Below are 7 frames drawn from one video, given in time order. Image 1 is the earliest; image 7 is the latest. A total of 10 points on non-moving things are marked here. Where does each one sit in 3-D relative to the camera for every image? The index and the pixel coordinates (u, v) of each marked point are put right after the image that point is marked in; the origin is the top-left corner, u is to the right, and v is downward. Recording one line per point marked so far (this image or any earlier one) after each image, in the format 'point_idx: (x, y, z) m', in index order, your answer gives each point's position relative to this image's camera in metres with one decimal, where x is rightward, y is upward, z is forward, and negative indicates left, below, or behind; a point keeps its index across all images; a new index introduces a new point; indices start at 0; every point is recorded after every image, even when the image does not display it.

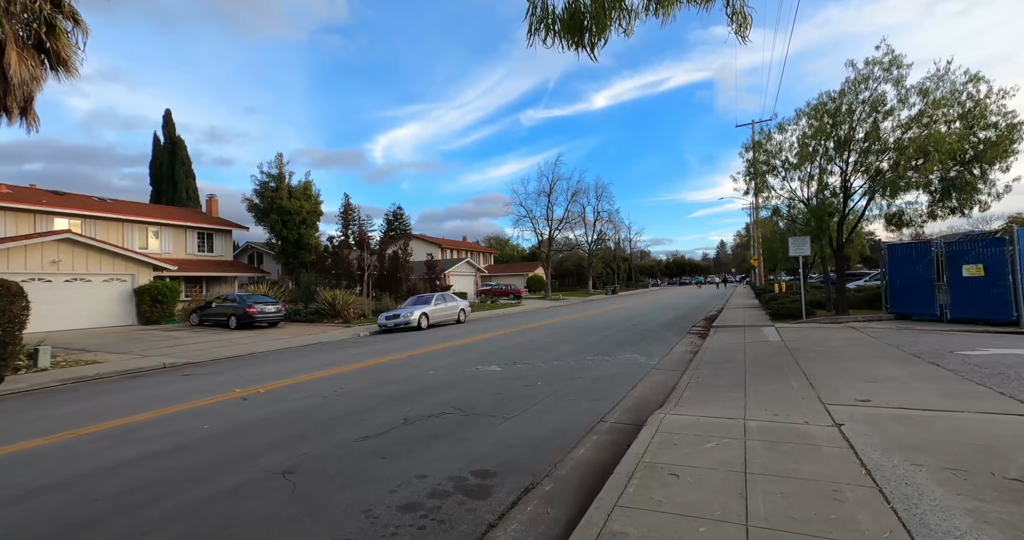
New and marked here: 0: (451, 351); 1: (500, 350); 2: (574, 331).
0: (-1.5, -2.0, +11.6) m
1: (-0.3, -2.0, +11.5) m
2: (+2.1, -2.2, +16.6) m
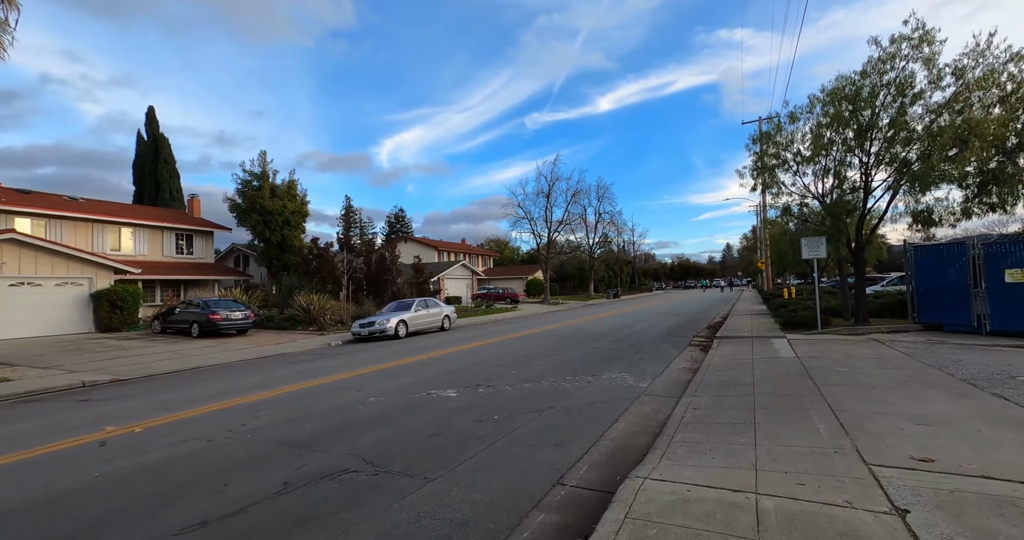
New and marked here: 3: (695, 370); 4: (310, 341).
0: (-2.1, -2.1, +10.1) m
1: (-0.9, -2.1, +9.9) m
2: (+1.6, -2.3, +15.0) m
3: (+3.9, -2.2, +10.2) m
4: (-7.6, -2.7, +17.8) m
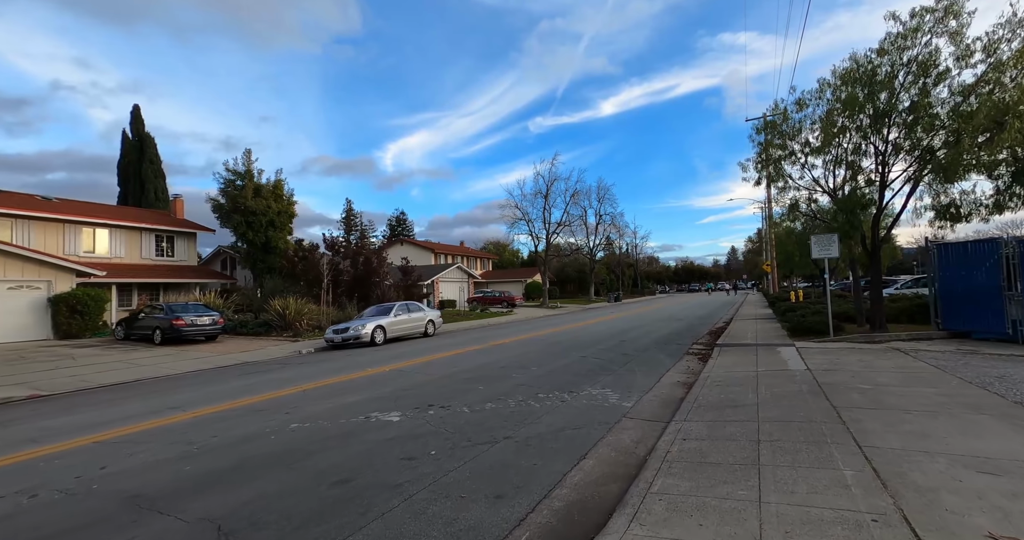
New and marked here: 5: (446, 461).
0: (-2.7, -2.1, +8.8) m
1: (-1.5, -2.1, +8.6) m
2: (+1.0, -2.3, +13.7) m
3: (+3.3, -2.2, +8.8) m
4: (-8.1, -2.8, +16.5) m
5: (-0.7, -1.9, +4.8) m
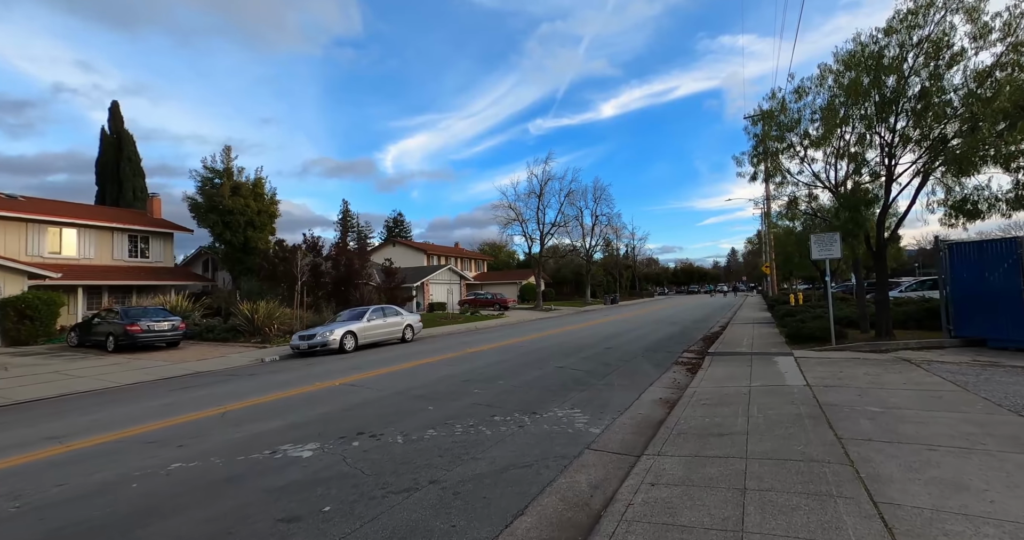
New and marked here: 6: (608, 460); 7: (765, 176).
0: (-3.4, -2.1, +7.7) m
1: (-2.2, -2.1, +7.5) m
2: (+0.3, -2.4, +12.6) m
3: (+2.6, -2.2, +7.7) m
4: (-8.8, -2.8, +15.4) m
5: (-1.4, -2.0, +3.7) m
6: (+1.1, -2.1, +5.2) m
7: (+7.9, +2.9, +14.7) m
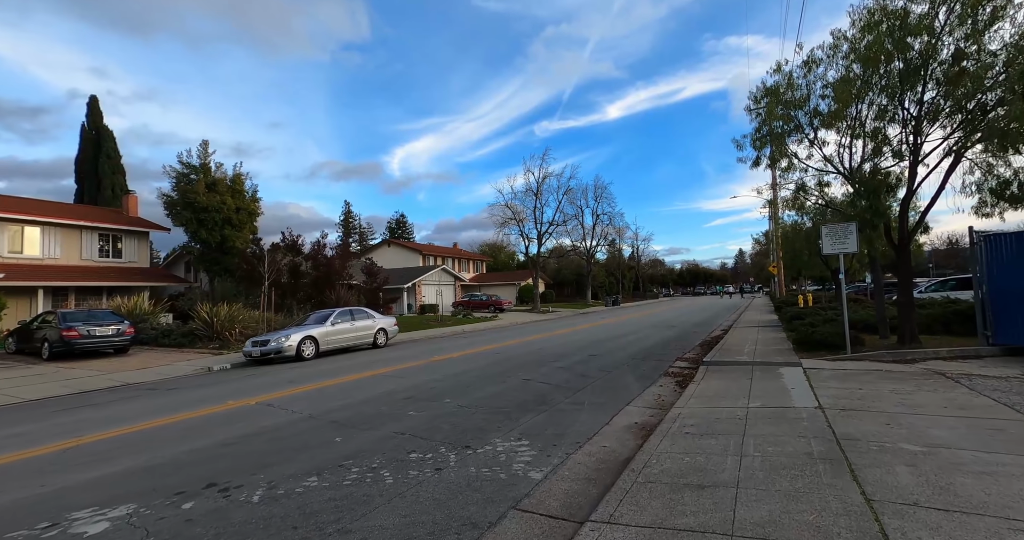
0: (-4.3, -2.1, +6.2) m
1: (-3.0, -2.0, +6.0) m
2: (-0.4, -2.3, +11.0) m
3: (+1.8, -2.1, +6.1) m
4: (-9.5, -2.8, +14.0) m
5: (-2.2, -1.9, +2.2) m
6: (+0.2, -2.0, +3.6) m
7: (+7.1, +3.0, +13.0) m
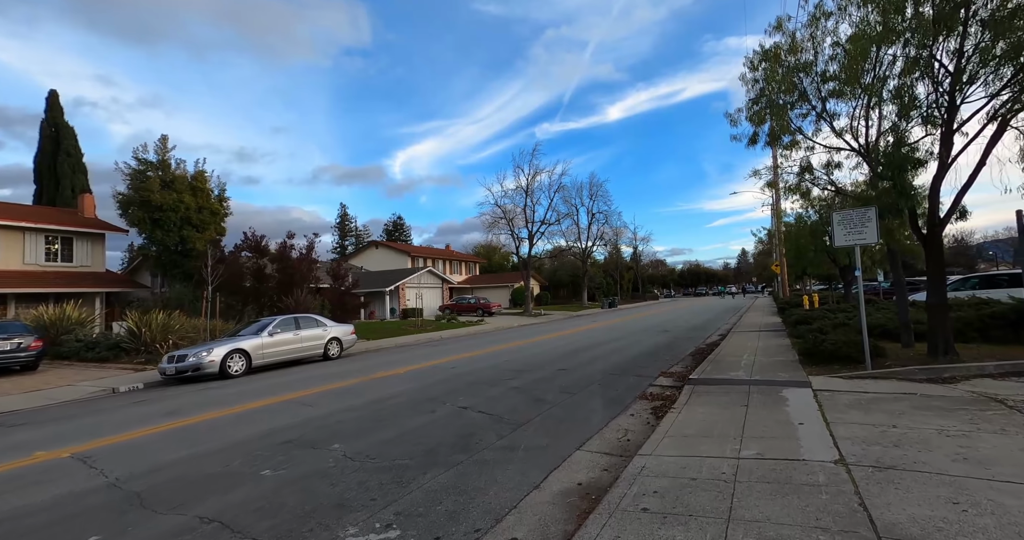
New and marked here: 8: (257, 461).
0: (-5.3, -2.1, +4.2) m
1: (-4.1, -2.0, +4.0) m
2: (-1.5, -2.3, +9.0) m
3: (+0.7, -2.1, +4.1) m
4: (-10.6, -2.9, +12.0) m
5: (-3.4, -1.9, +0.2) m
6: (-0.9, -2.0, +1.6) m
7: (+6.0, +3.0, +11.0) m
8: (-2.7, -2.1, +5.1) m
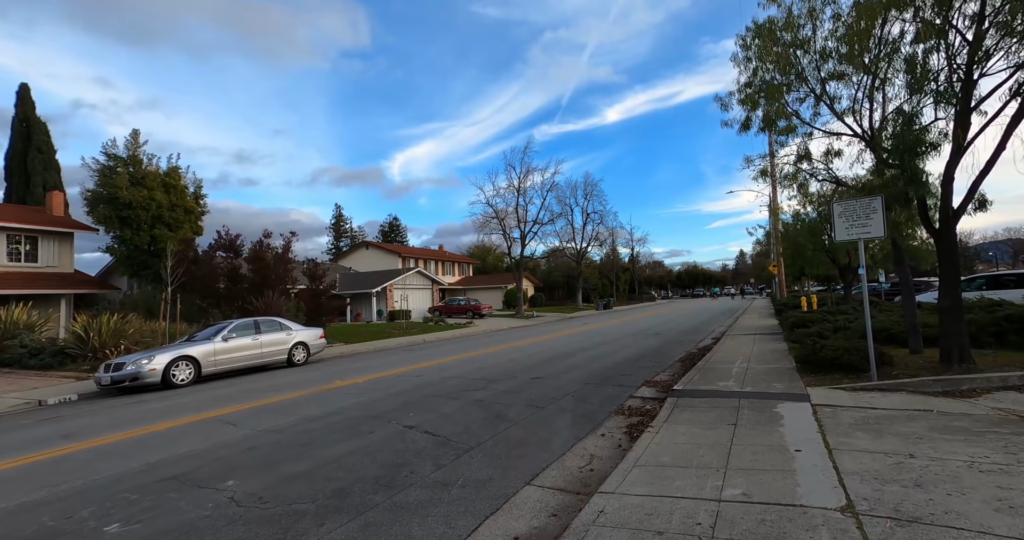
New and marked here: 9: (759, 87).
0: (-6.0, -2.0, +3.2) m
1: (-4.8, -2.0, +3.0) m
2: (-2.2, -2.3, +8.0) m
3: (+0.1, -2.0, +3.1) m
4: (-11.2, -2.9, +11.0) m
5: (-4.0, -1.8, -0.8) m
6: (-1.6, -1.9, +0.6) m
7: (+5.3, +3.1, +10.0) m
8: (-3.4, -2.0, +4.1) m
9: (+5.1, +3.7, +9.7) m
